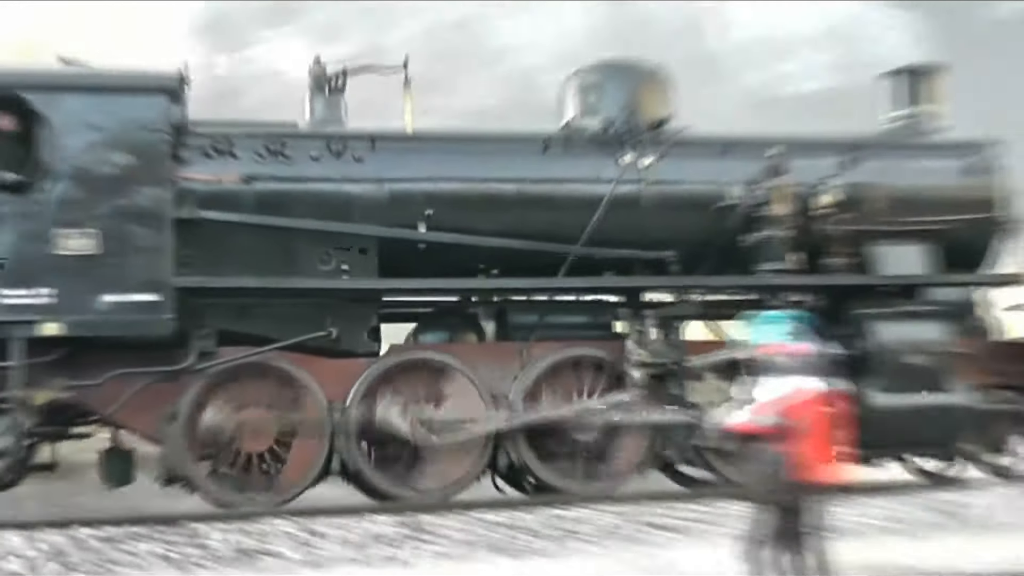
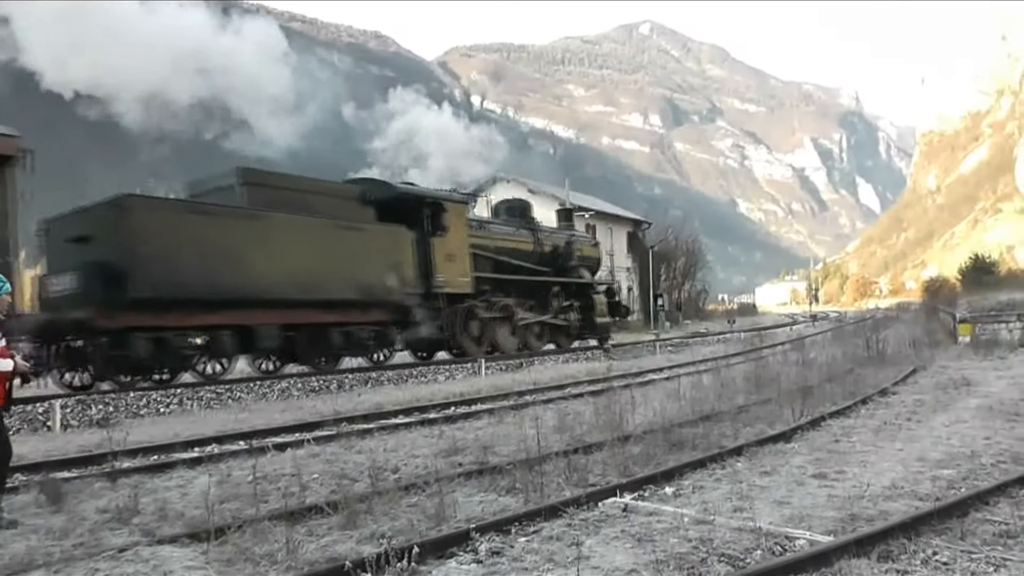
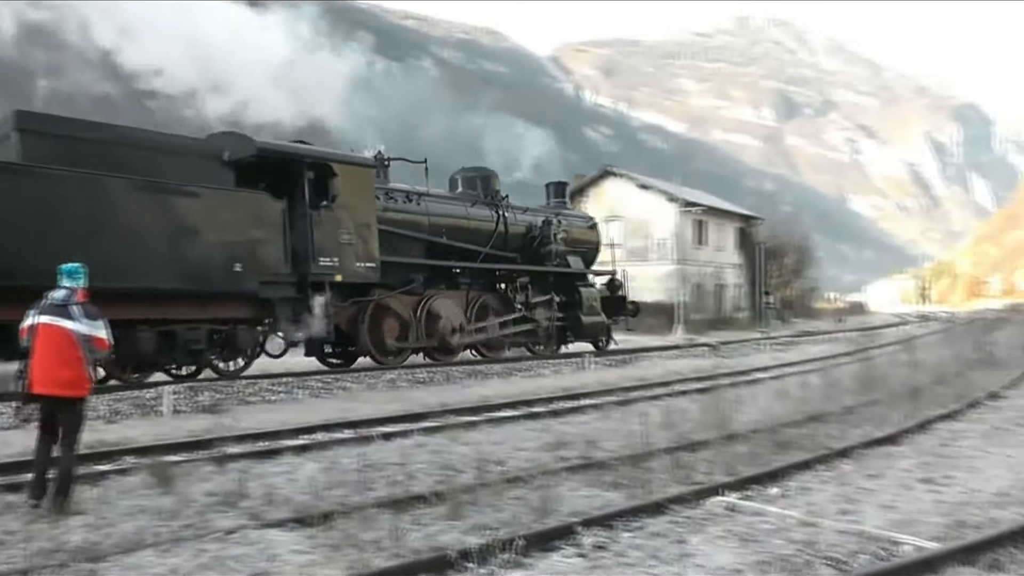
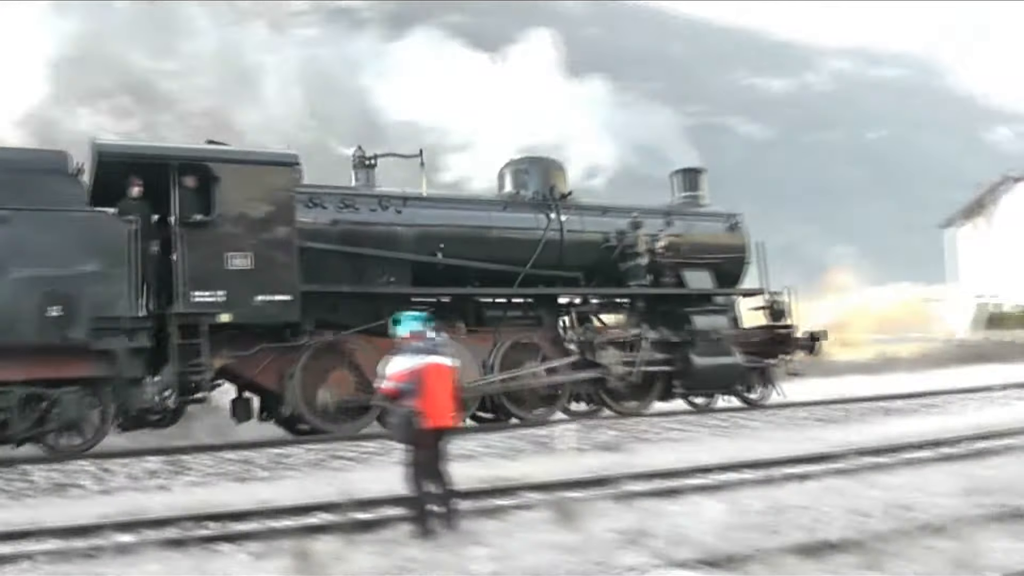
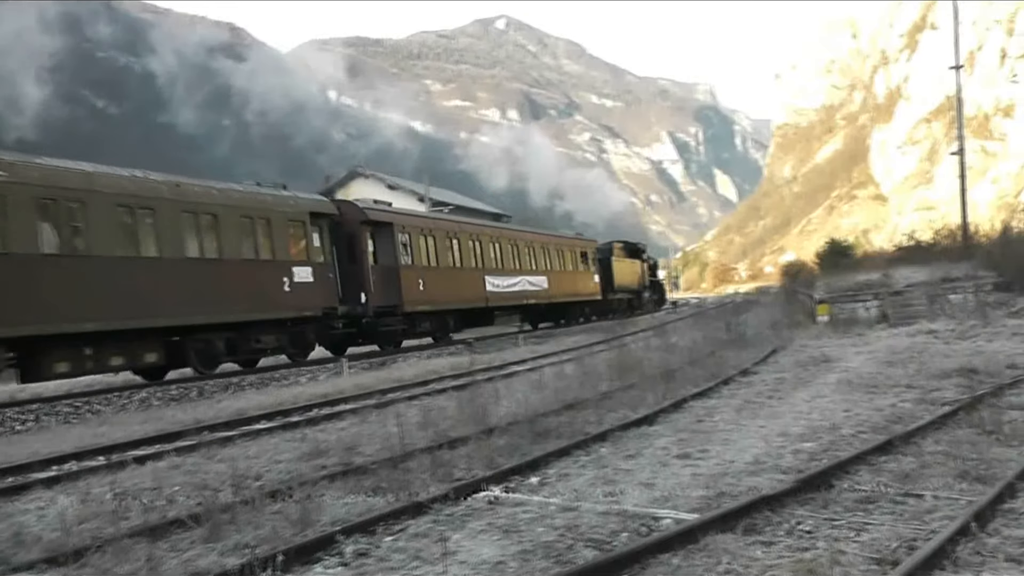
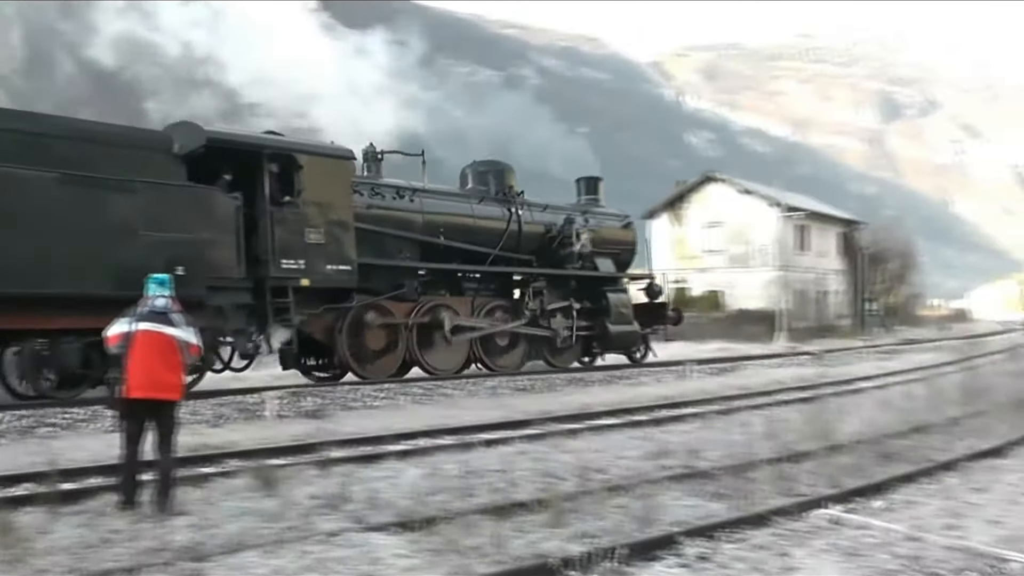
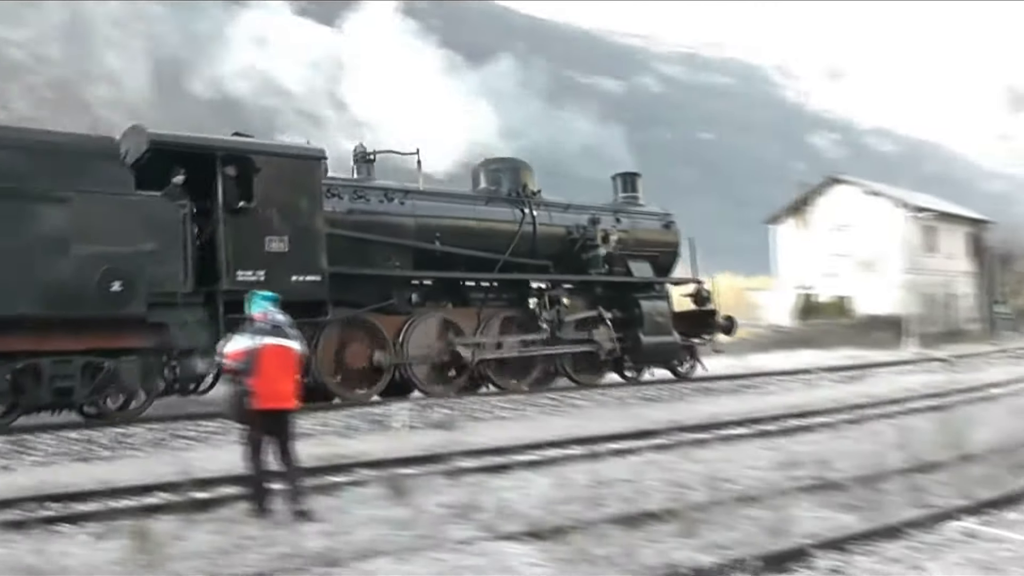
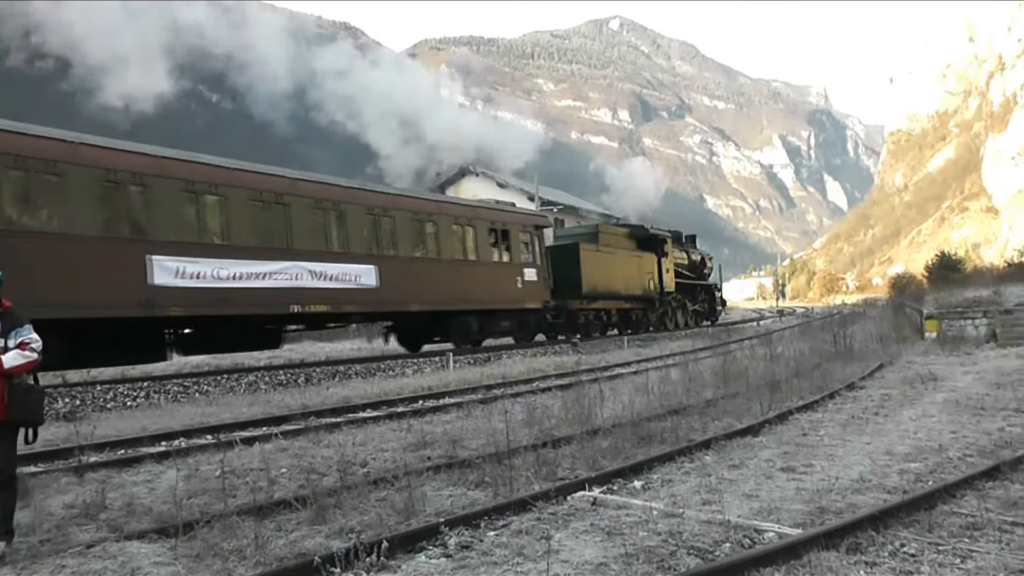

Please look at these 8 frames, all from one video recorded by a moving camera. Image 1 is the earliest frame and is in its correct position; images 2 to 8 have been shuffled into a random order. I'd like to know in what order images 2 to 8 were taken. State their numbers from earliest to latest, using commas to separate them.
4, 7, 6, 3, 2, 8, 5
